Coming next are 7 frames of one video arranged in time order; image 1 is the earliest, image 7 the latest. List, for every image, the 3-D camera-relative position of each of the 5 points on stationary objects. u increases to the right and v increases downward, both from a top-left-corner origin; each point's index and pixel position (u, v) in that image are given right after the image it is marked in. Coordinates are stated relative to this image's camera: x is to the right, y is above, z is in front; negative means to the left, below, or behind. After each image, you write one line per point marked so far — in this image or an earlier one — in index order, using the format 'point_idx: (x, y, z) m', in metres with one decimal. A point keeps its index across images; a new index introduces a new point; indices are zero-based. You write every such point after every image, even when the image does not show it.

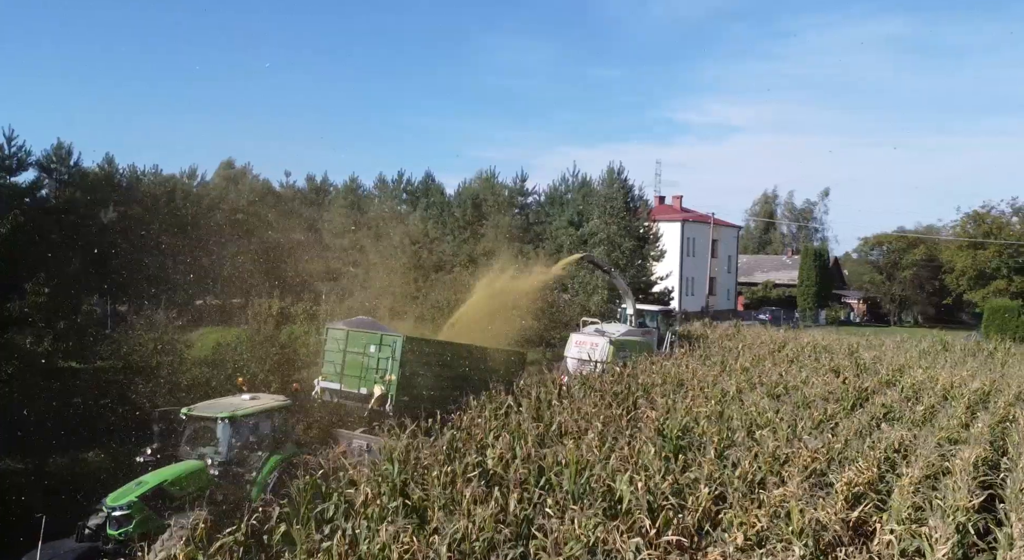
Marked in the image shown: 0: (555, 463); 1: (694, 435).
0: (+0.5, -1.9, +8.4) m
1: (+2.3, -1.8, +9.6) m
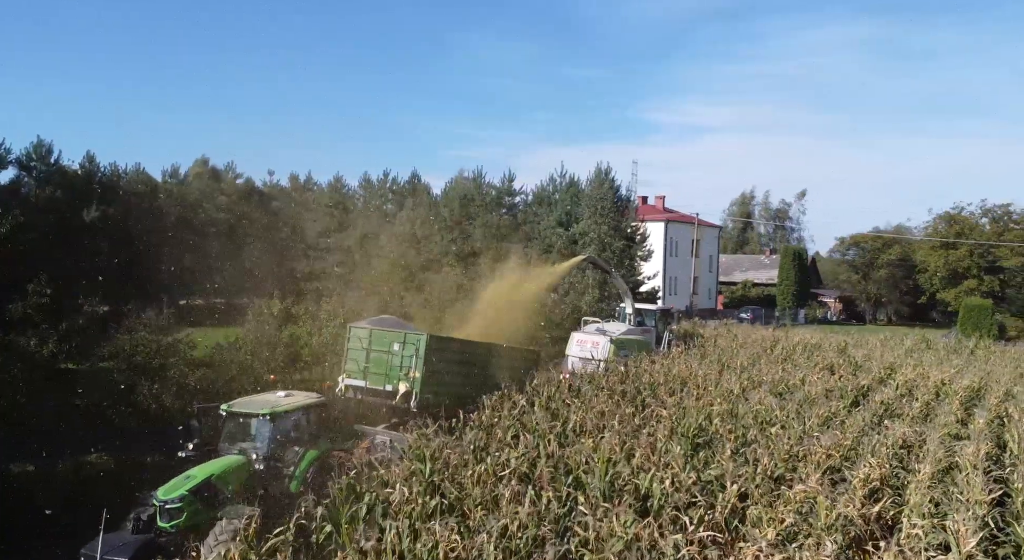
0: (+0.8, -1.9, +8.6) m
1: (+2.5, -1.8, +9.9) m
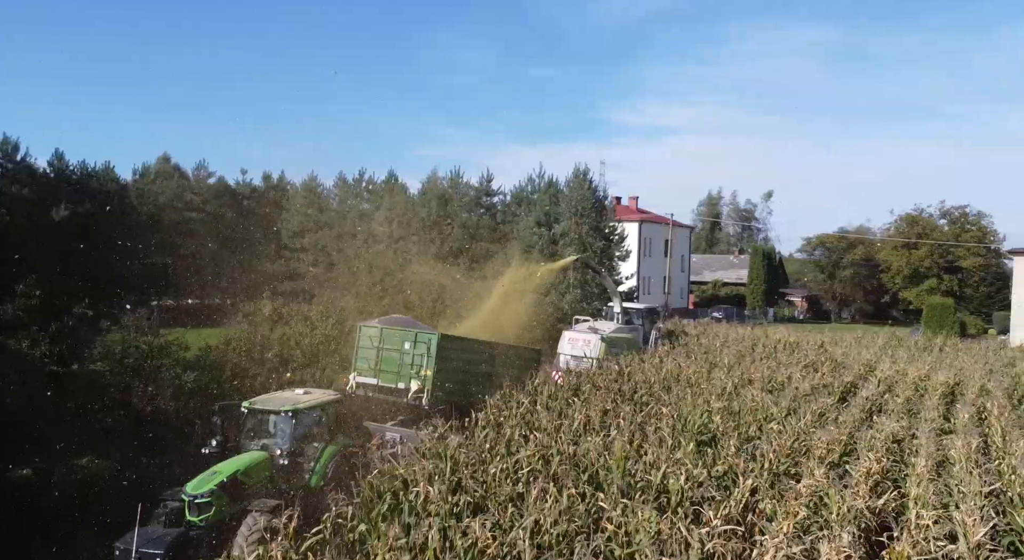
0: (+1.0, -1.9, +8.8) m
1: (+2.6, -1.9, +10.2) m
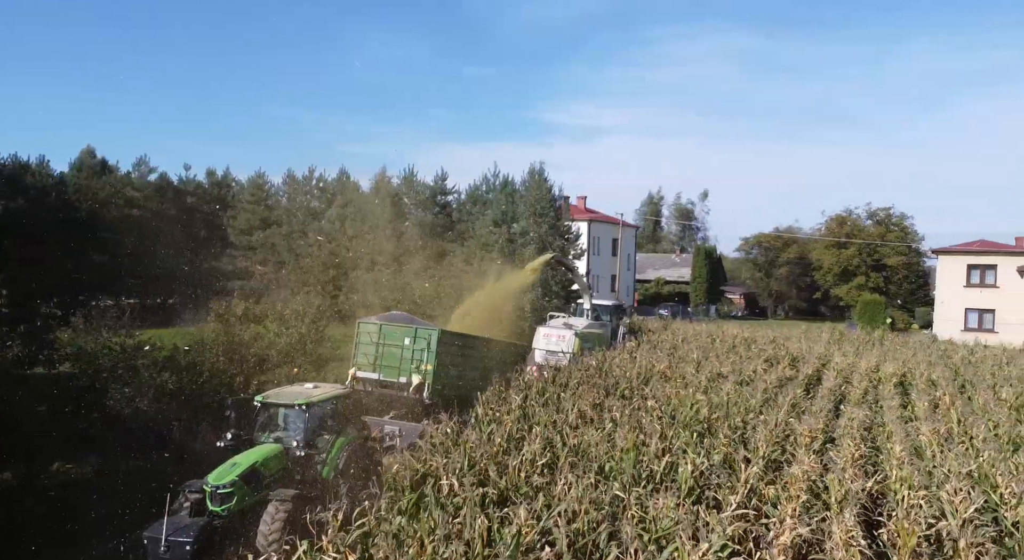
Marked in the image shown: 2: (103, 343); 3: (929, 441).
0: (+1.1, -1.9, +9.1) m
1: (+2.5, -1.8, +10.7) m
2: (-6.1, -0.9, +12.0) m
3: (+5.2, -2.0, +10.0) m
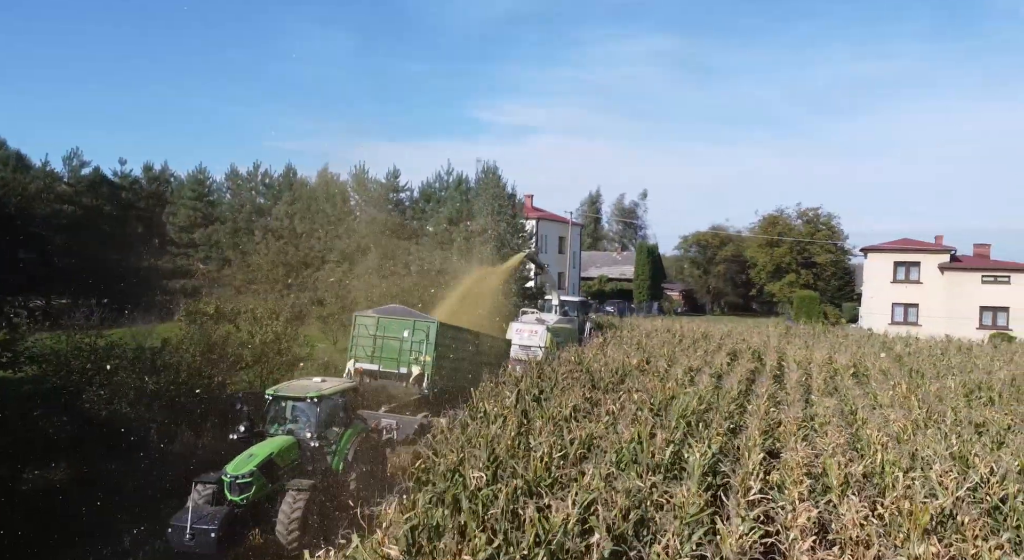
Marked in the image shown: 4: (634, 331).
0: (+1.2, -1.8, +9.4) m
1: (+2.5, -1.8, +11.1) m
2: (-6.2, -0.9, +11.5) m
3: (+5.2, -2.0, +10.7) m
4: (+2.8, -1.2, +18.4) m
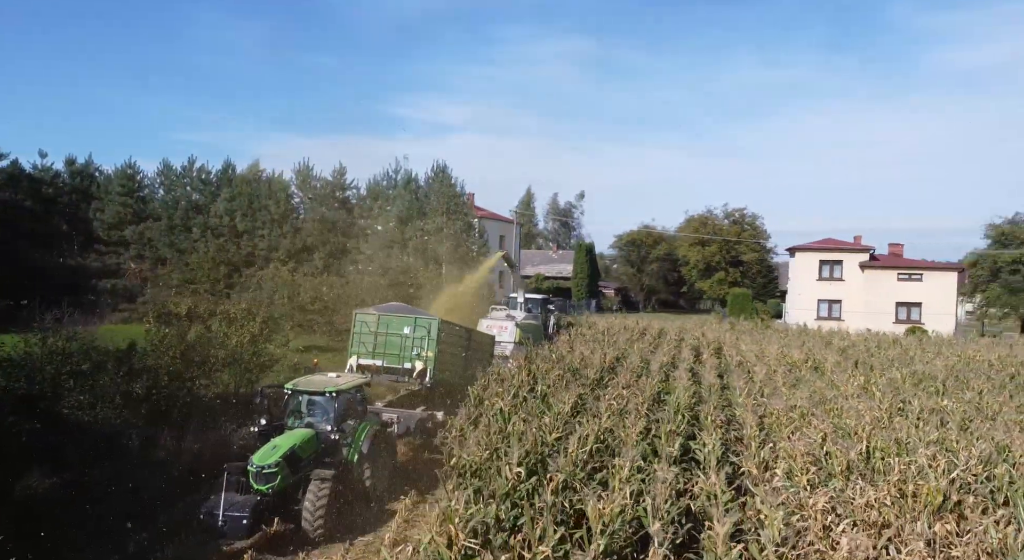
0: (+1.3, -1.8, +9.7) m
1: (+2.5, -1.8, +11.5) m
2: (-6.2, -0.9, +11.0) m
3: (+5.2, -1.9, +11.4) m
4: (+1.9, -1.1, +18.8) m
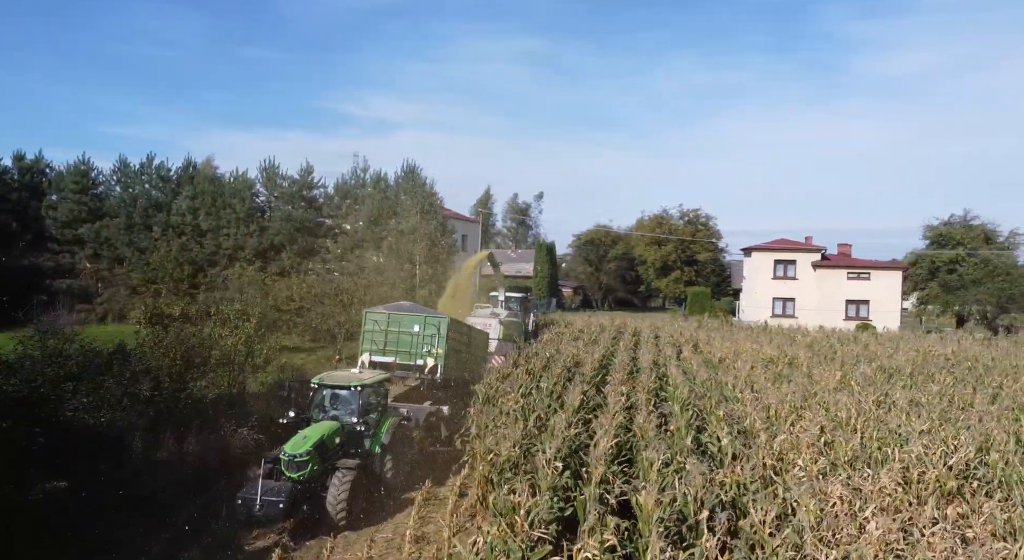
0: (+1.6, -1.8, +10.0) m
1: (+2.6, -1.8, +11.9) m
2: (-6.1, -0.9, +10.6) m
3: (+5.3, -1.9, +12.0) m
4: (+1.4, -1.1, +19.1) m
